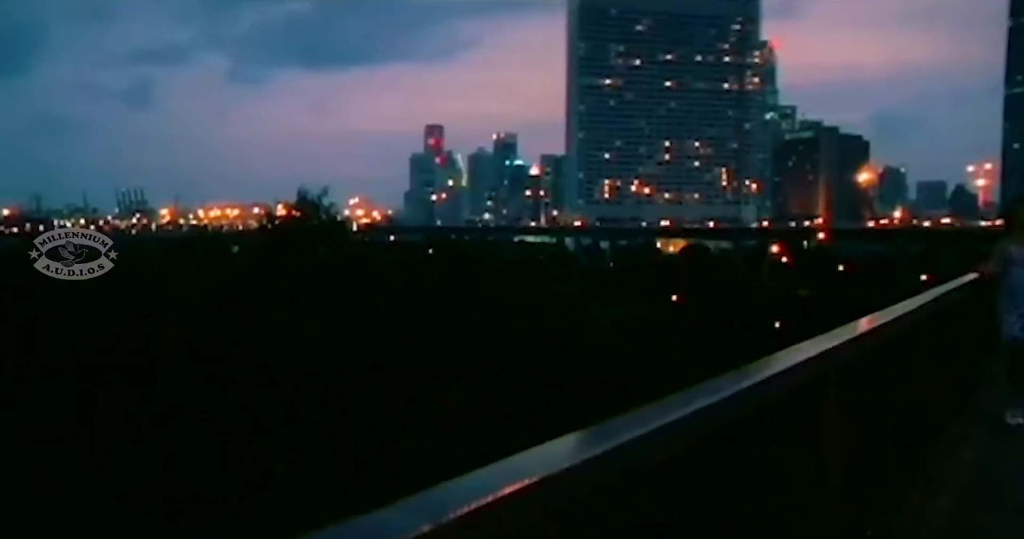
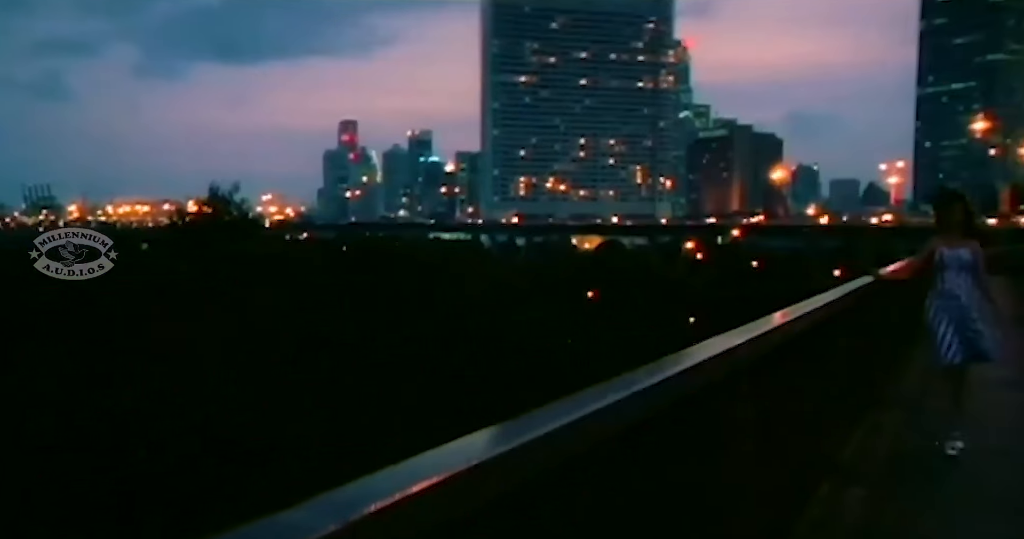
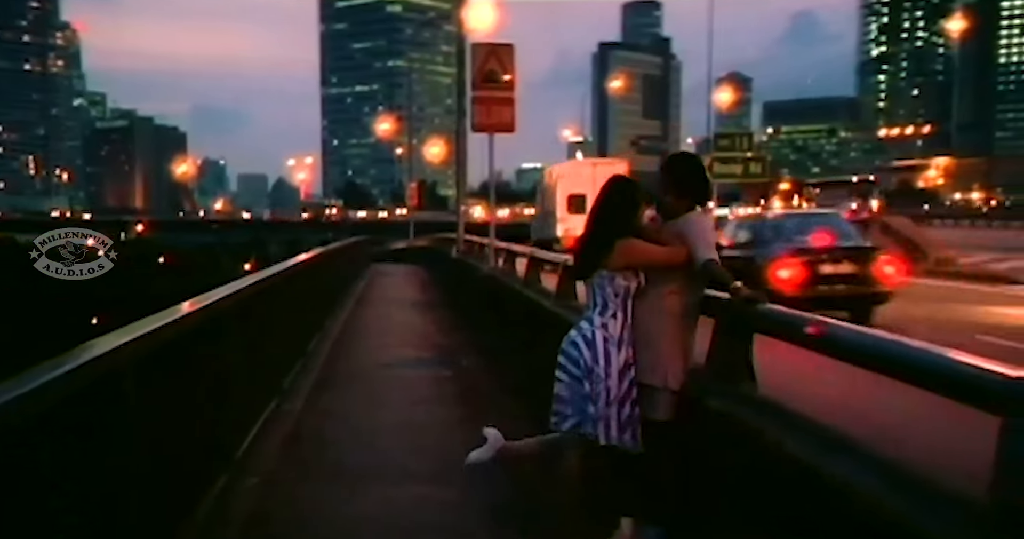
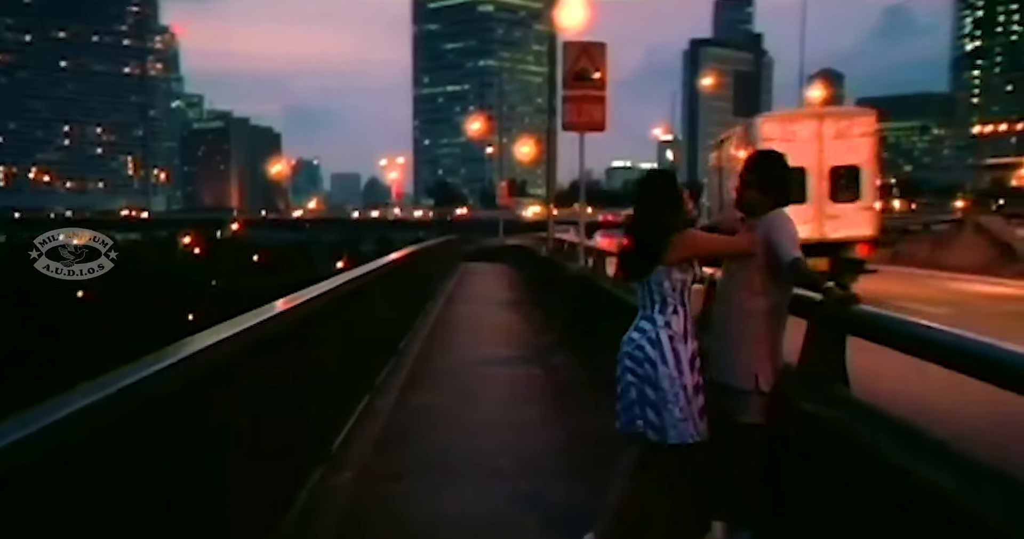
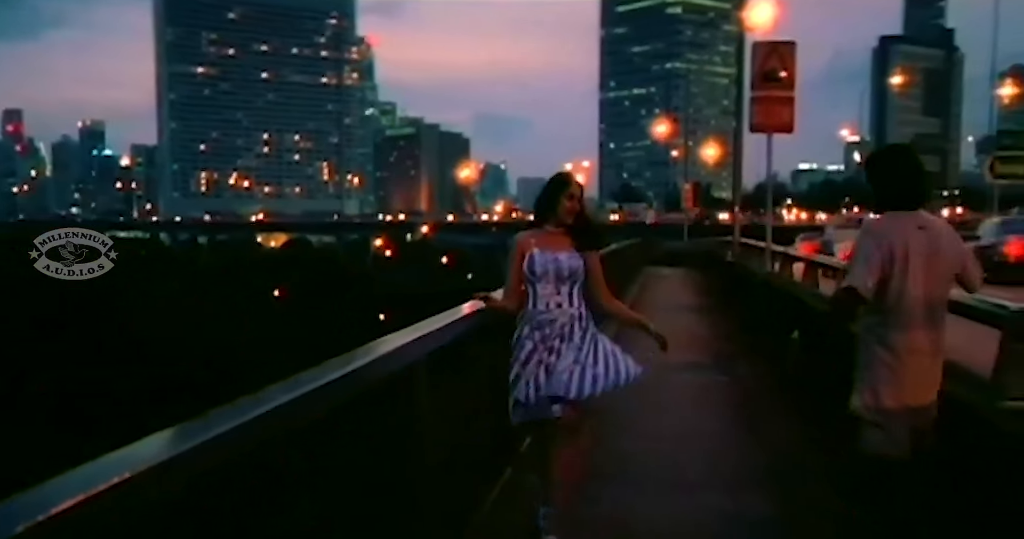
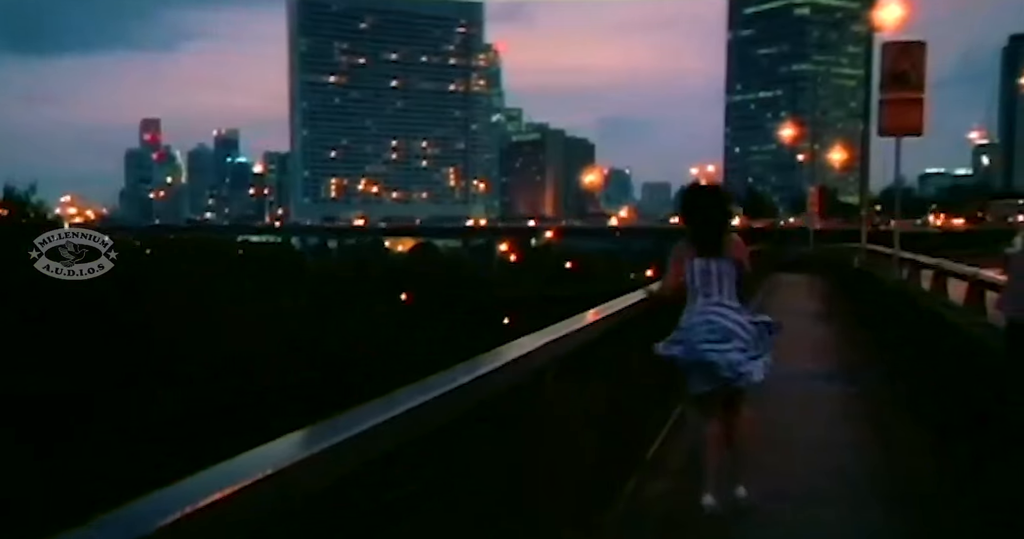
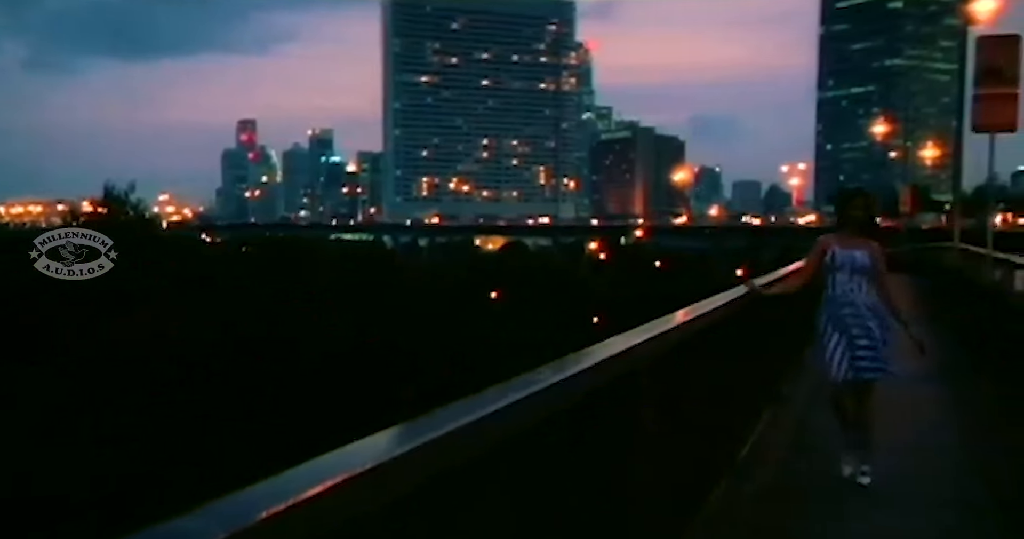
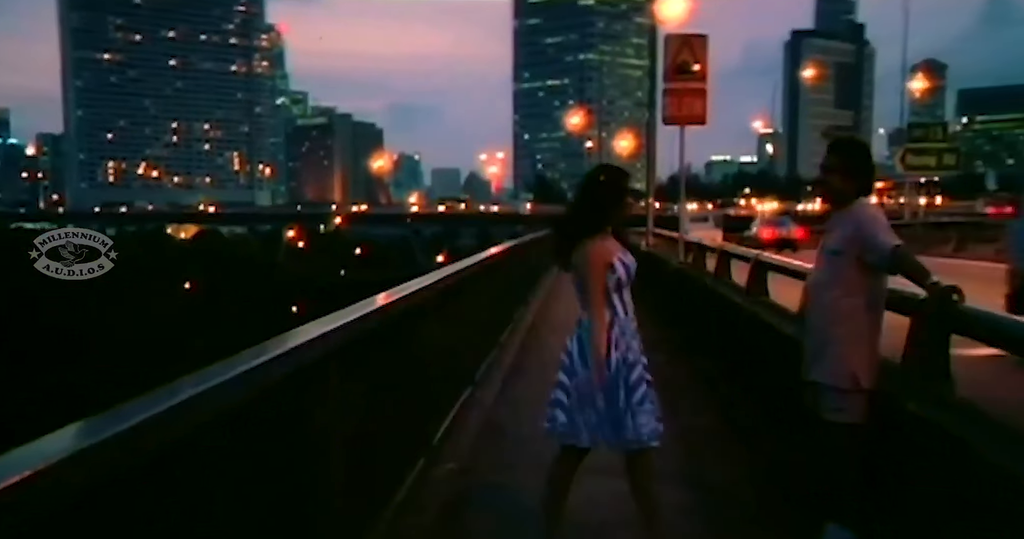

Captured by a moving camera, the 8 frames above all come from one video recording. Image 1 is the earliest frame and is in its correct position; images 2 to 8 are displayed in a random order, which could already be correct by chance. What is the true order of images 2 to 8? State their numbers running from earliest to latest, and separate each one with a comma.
2, 7, 6, 5, 8, 4, 3
